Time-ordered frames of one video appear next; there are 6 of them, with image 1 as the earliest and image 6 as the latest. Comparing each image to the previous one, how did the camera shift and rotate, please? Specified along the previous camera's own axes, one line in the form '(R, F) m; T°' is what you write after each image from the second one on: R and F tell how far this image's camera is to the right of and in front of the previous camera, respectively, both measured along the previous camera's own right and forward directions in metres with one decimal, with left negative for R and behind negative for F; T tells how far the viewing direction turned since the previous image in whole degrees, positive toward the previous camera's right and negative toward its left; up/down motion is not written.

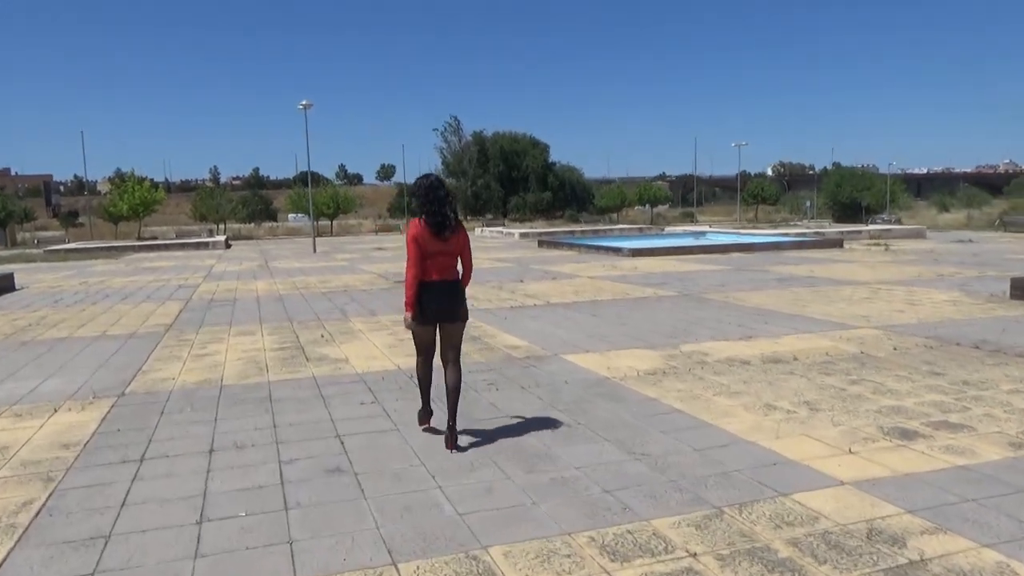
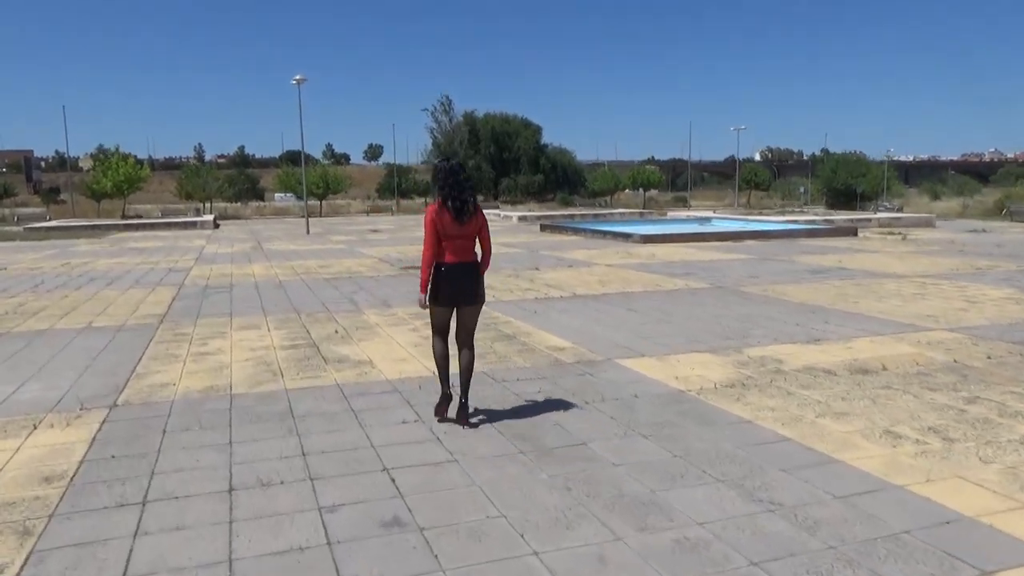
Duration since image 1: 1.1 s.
(-0.6, +1.0) m; +1°
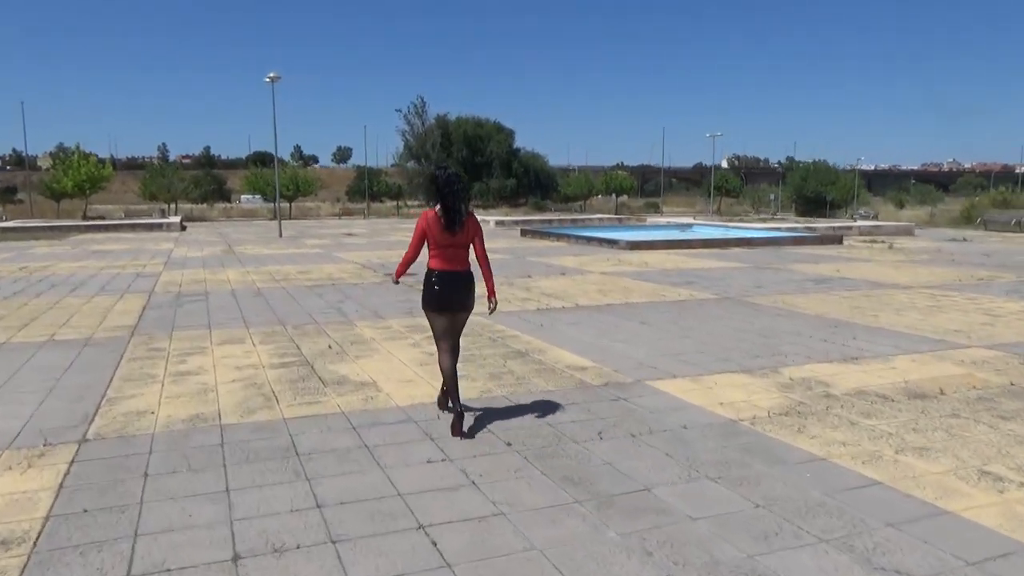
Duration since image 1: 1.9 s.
(-0.4, +0.7) m; +2°
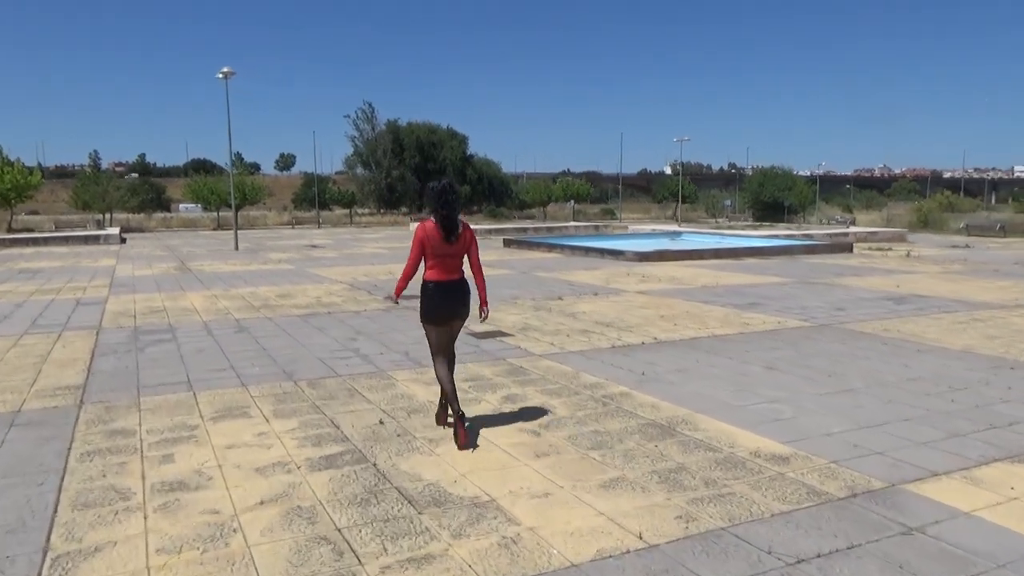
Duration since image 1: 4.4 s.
(-1.3, +2.3) m; +4°
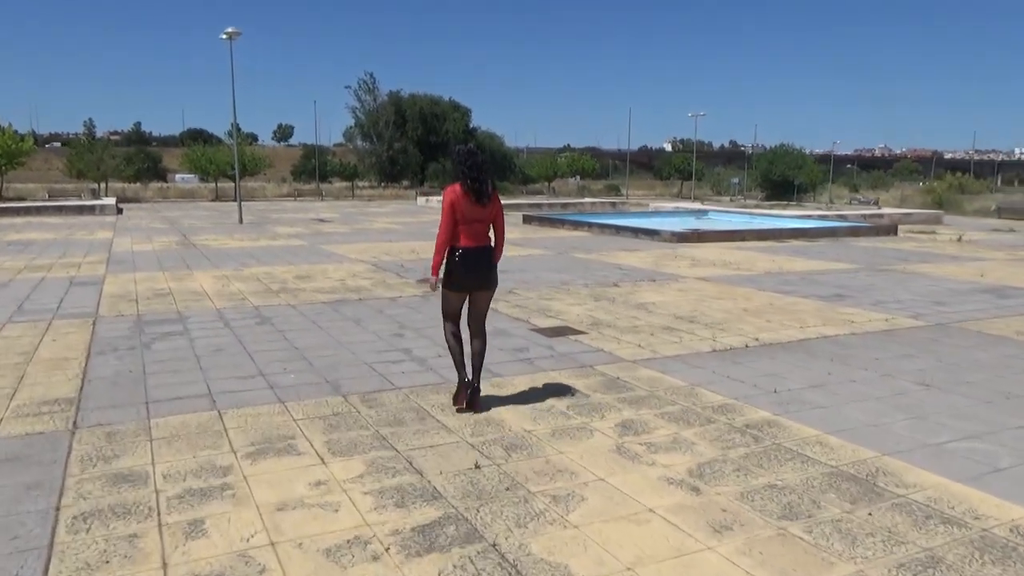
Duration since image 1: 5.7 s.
(-0.8, +1.4) m; 0°
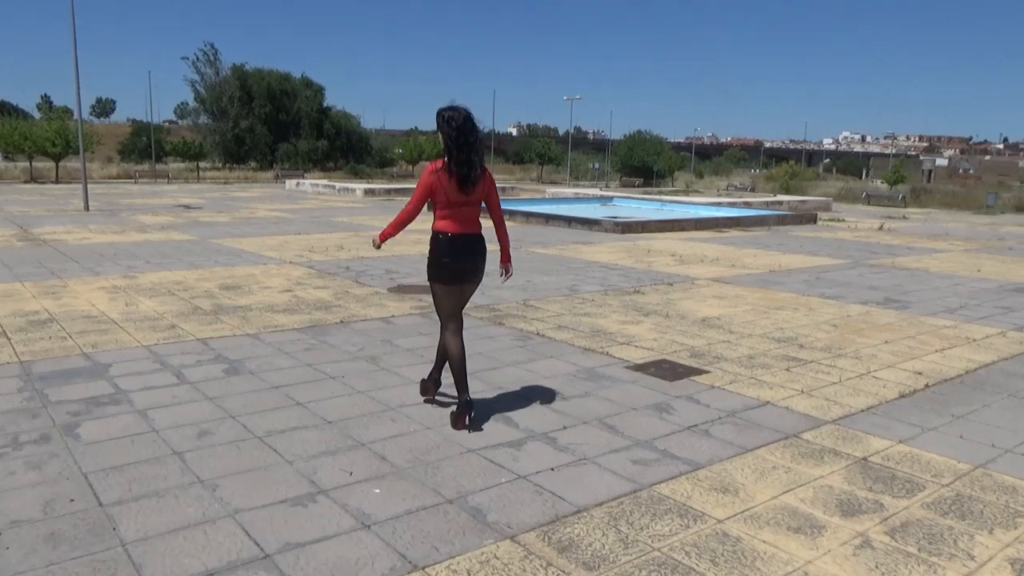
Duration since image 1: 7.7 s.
(-1.8, +2.3) m; +11°
